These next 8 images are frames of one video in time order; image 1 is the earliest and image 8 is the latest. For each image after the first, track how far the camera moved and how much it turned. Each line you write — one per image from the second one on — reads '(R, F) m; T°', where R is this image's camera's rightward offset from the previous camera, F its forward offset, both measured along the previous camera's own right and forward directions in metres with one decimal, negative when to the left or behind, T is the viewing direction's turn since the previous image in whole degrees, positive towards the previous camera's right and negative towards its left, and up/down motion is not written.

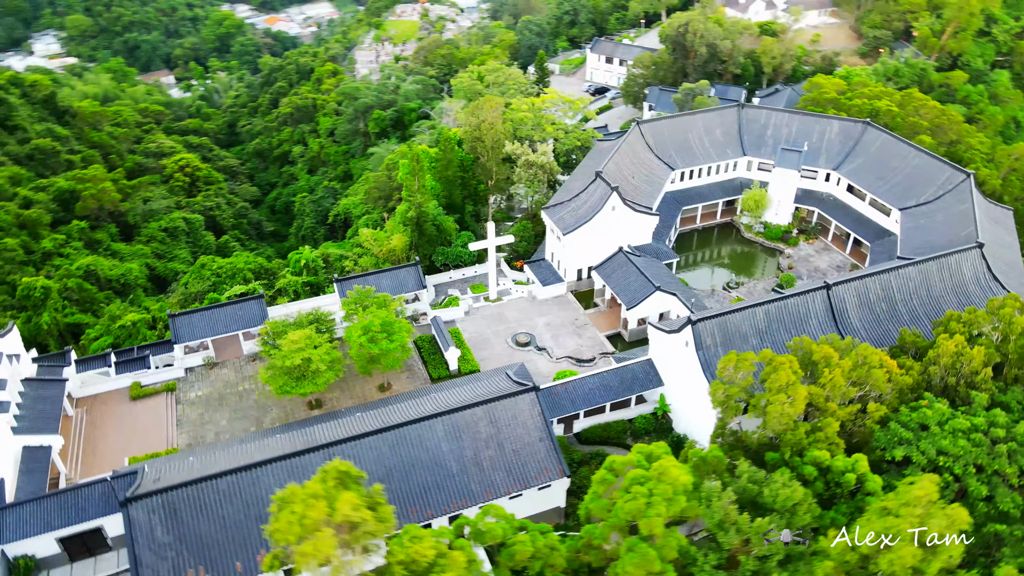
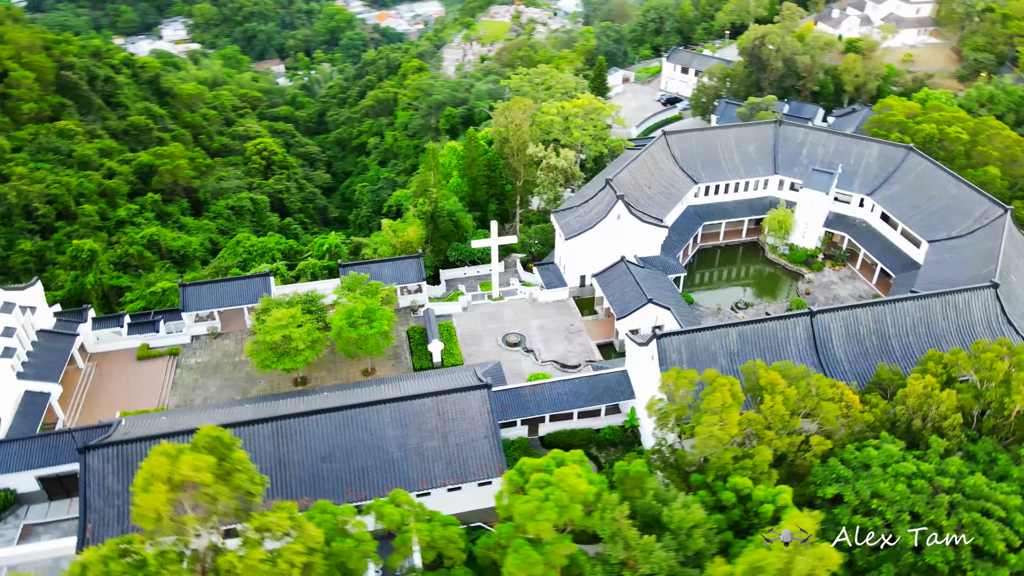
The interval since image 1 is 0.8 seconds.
(+5.6, 0.0) m; -7°
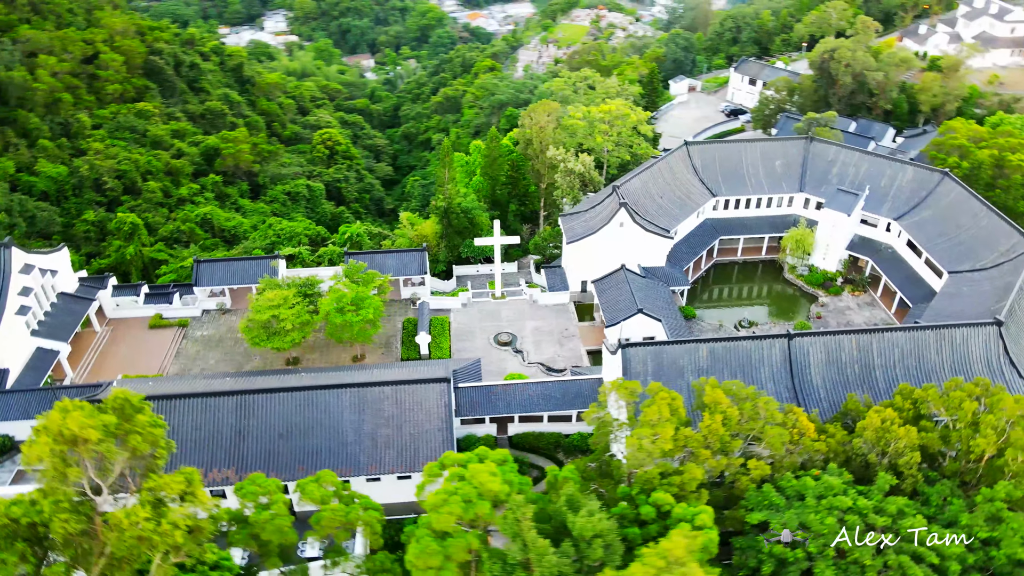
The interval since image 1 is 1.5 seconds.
(+4.9, 0.0) m; -6°
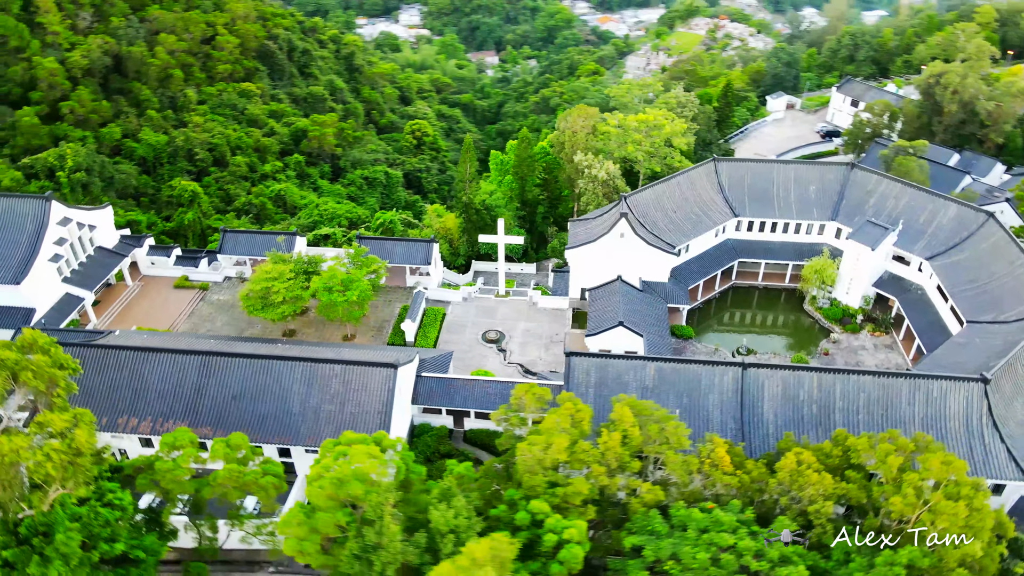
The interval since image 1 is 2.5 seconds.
(+7.1, +0.2) m; -9°
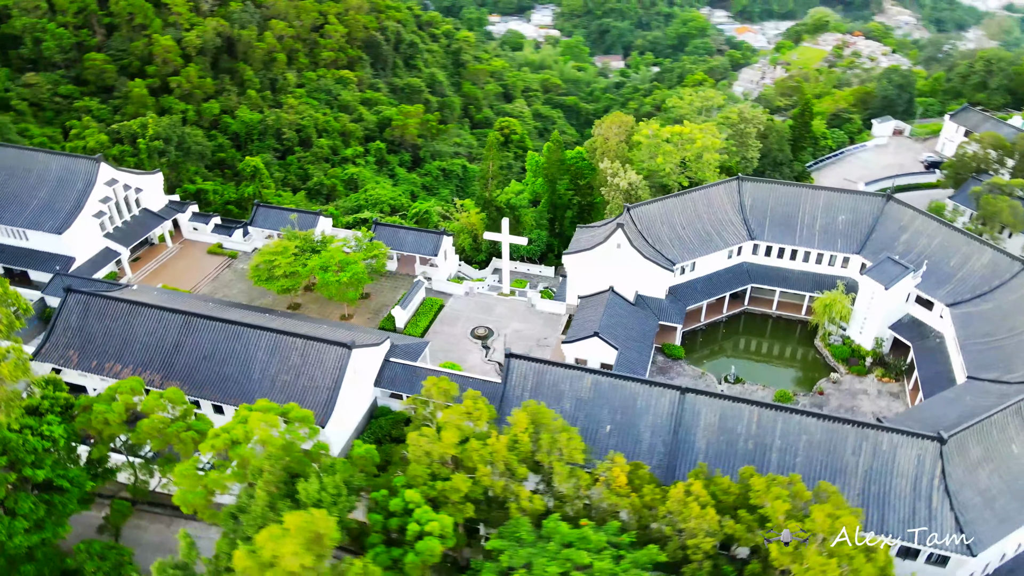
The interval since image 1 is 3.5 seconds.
(+7.3, +0.3) m; -9°
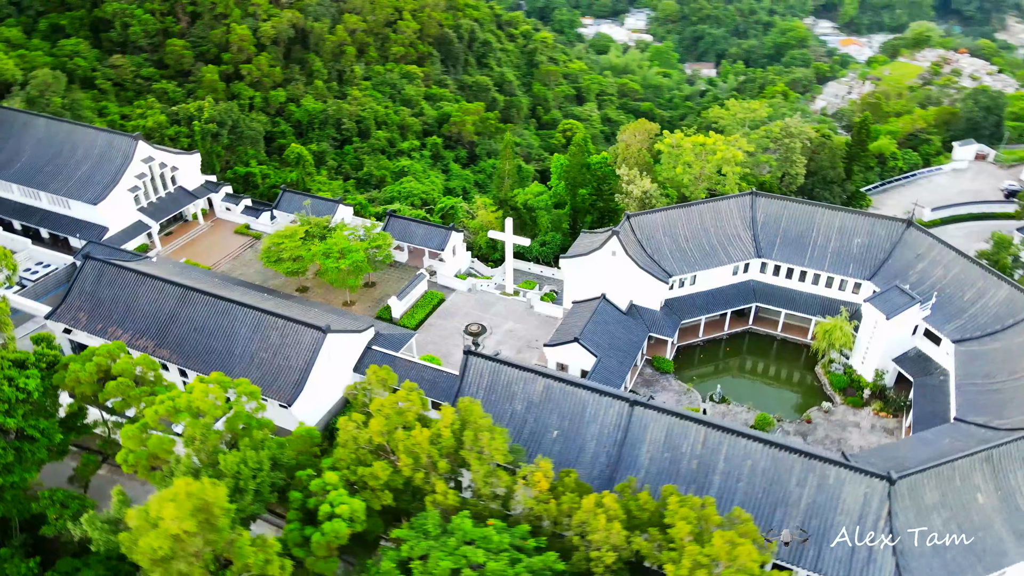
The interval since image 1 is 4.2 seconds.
(+5.2, +0.1) m; -6°
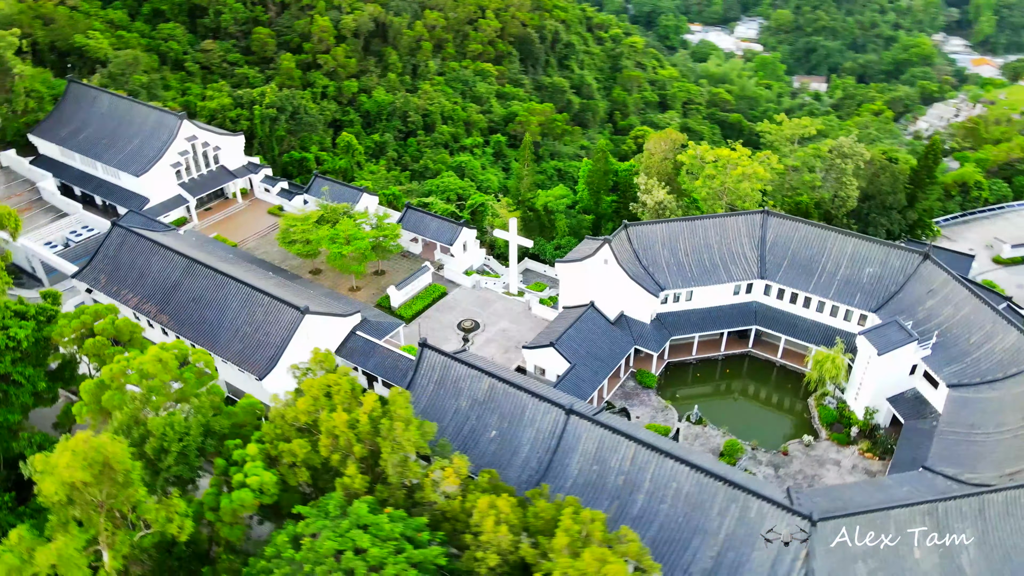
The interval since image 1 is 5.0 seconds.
(+6.0, +0.2) m; -7°
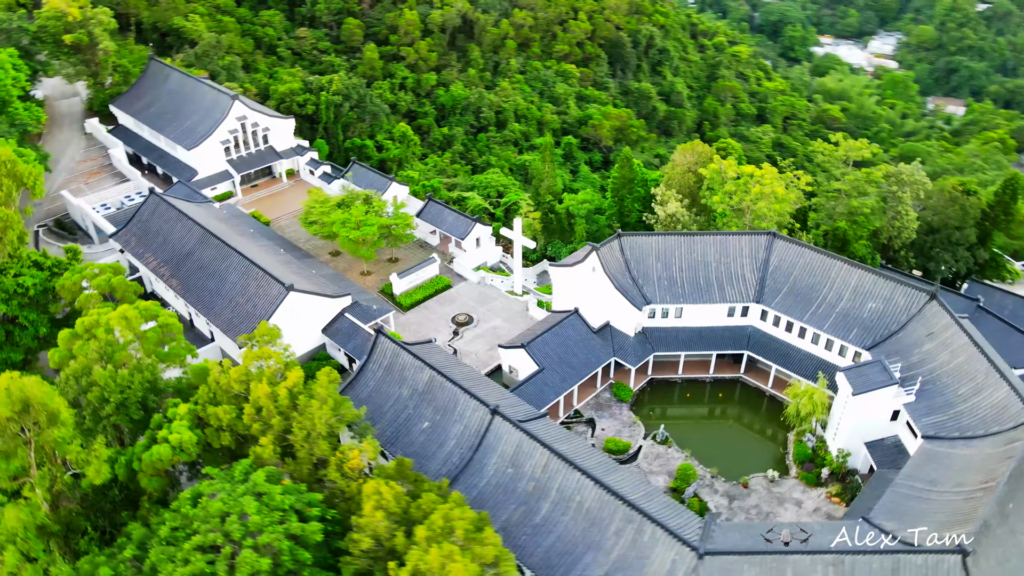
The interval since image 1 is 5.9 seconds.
(+6.8, +0.3) m; -8°
